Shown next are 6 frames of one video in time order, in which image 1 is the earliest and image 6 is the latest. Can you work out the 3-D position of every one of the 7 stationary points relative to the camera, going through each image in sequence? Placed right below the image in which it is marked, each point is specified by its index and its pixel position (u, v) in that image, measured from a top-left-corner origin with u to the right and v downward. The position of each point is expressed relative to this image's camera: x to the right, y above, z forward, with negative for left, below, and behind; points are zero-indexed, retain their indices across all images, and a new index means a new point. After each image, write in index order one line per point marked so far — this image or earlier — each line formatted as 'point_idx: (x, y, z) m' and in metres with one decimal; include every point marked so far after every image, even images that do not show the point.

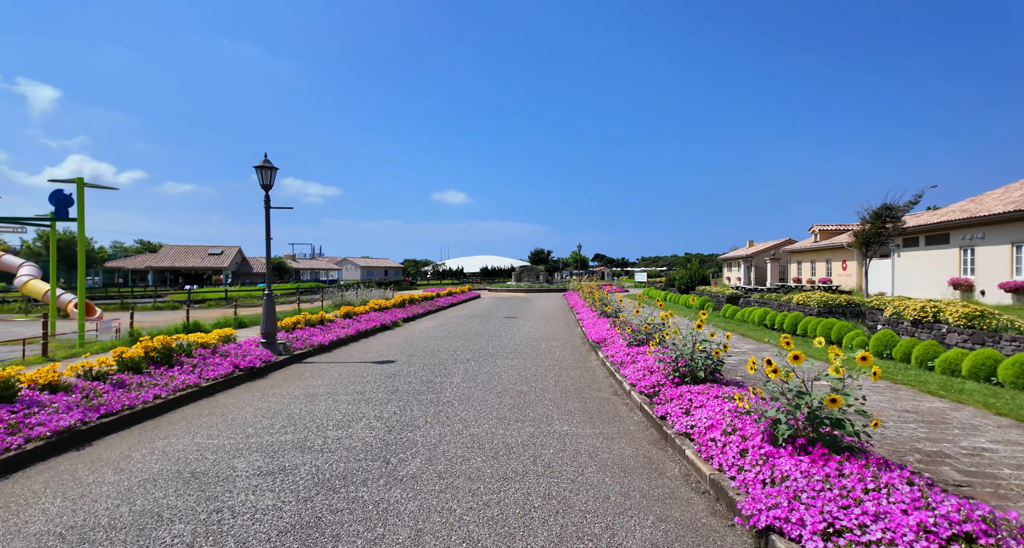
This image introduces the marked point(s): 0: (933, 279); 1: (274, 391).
0: (+15.9, -0.2, +19.1) m
1: (-2.8, -1.4, +6.0) m
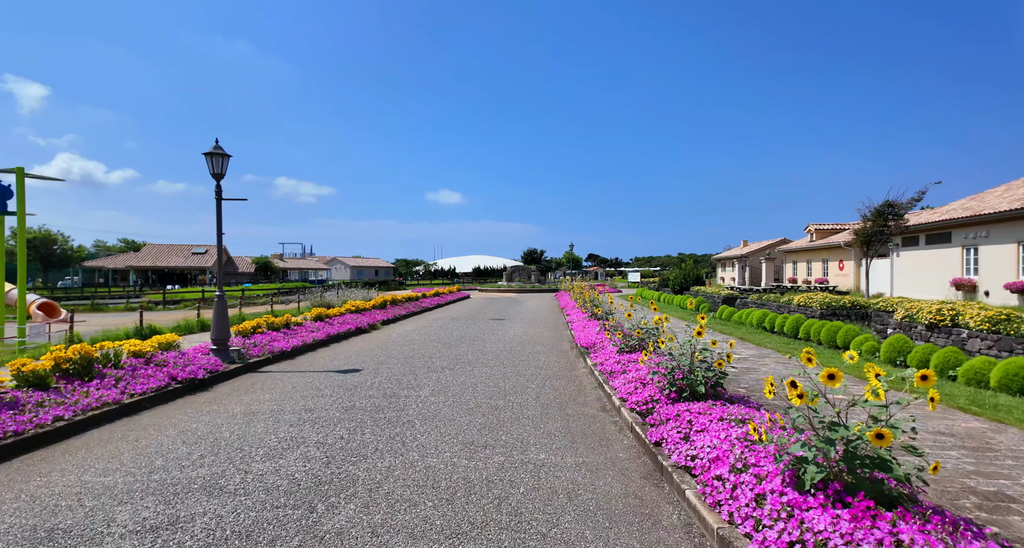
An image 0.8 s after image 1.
0: (+15.4, -0.2, +18.6) m
1: (-3.1, -1.4, +5.2) m
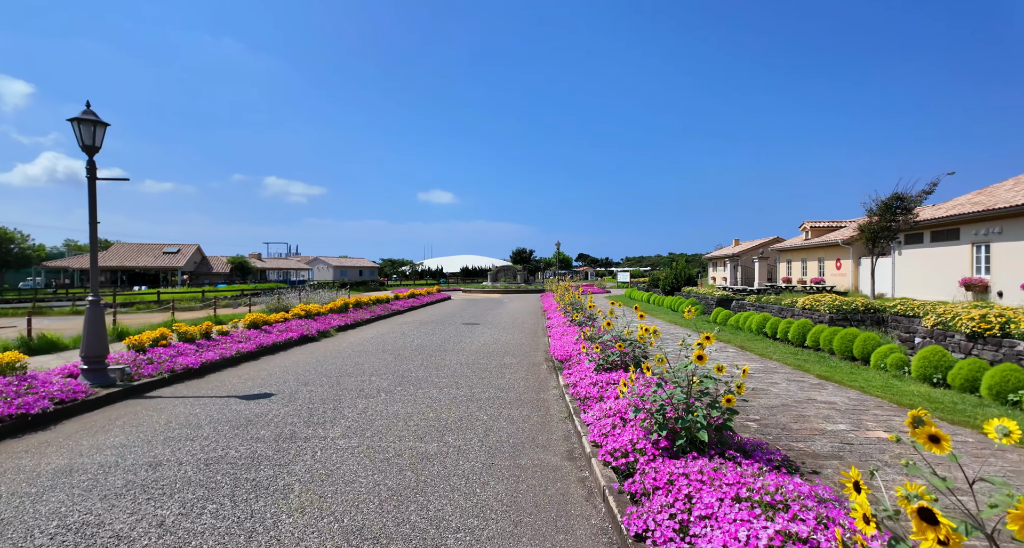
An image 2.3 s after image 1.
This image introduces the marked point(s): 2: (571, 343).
0: (+14.7, -0.2, +17.4) m
1: (-3.6, -1.4, +3.7) m
2: (+1.0, -1.1, +8.2) m
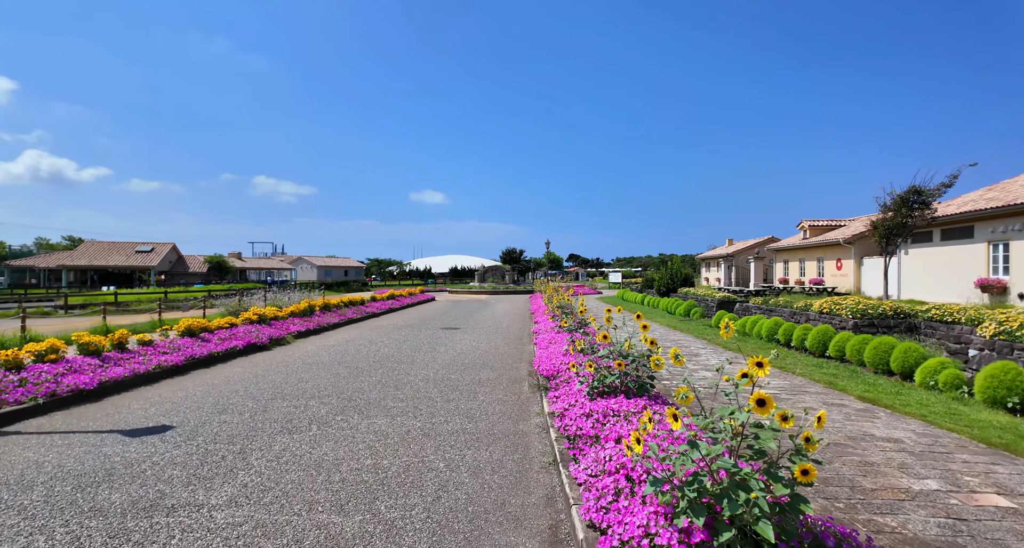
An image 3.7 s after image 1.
0: (+14.2, -0.2, +16.3) m
1: (-3.8, -1.3, +2.3) m
2: (+0.6, -1.1, +6.9) m
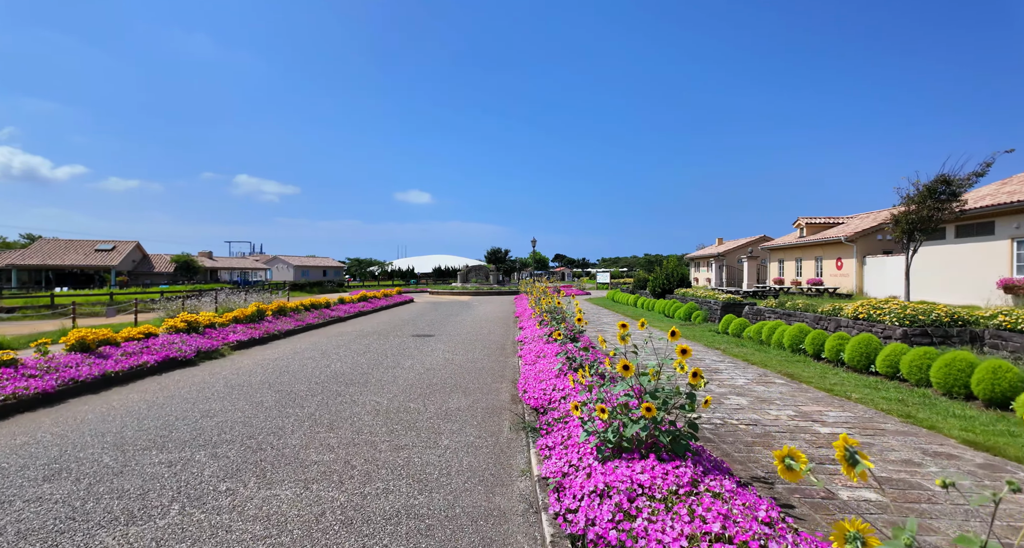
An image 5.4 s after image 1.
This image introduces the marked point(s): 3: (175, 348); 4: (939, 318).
0: (+13.7, -0.2, +15.1) m
1: (-3.9, -1.3, +0.6) m
2: (+0.4, -1.1, +5.3) m
3: (-5.0, -1.1, +7.6) m
4: (+6.0, -0.6, +7.1) m
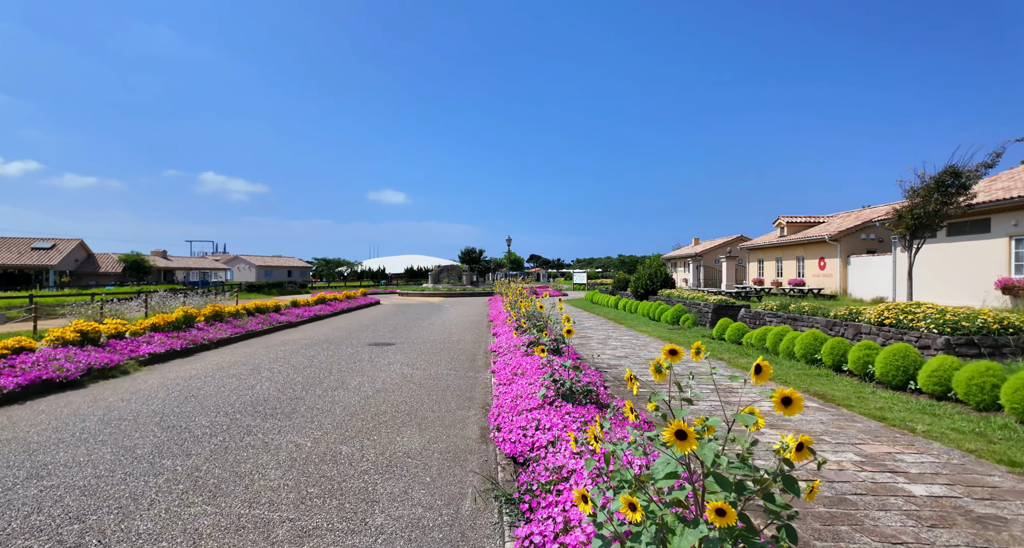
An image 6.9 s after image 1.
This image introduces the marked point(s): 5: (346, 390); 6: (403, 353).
0: (+12.9, -0.2, +14.5) m
1: (-3.9, -1.3, -1.0) m
2: (+0.2, -1.1, +4.0) m
3: (-5.3, -1.1, +6.0) m
4: (+5.7, -0.6, +6.1) m
5: (-1.9, -1.4, +5.9) m
6: (-1.9, -1.4, +9.0) m
